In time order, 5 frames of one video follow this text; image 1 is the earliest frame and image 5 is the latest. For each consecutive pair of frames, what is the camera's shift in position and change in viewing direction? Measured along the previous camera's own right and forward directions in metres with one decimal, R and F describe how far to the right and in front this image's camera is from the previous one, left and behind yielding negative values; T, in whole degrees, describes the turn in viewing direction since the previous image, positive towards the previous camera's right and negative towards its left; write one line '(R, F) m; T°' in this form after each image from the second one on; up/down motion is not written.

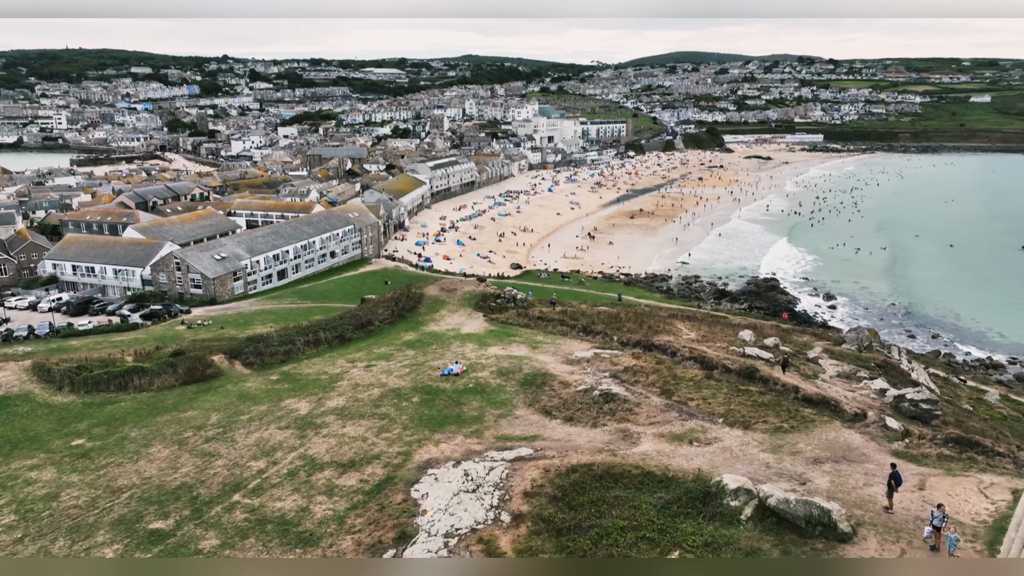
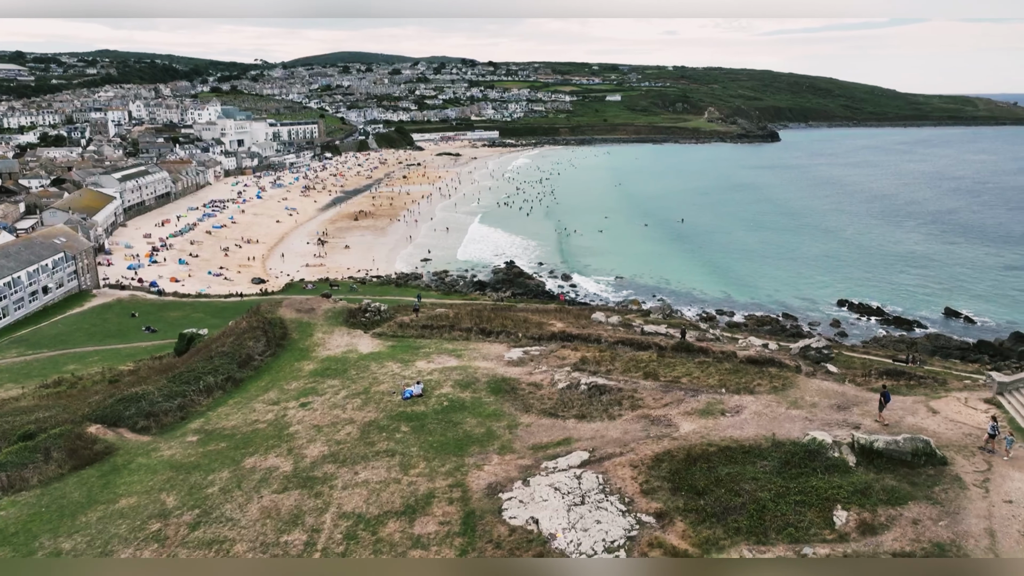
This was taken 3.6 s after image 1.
(-3.9, +1.1) m; +24°
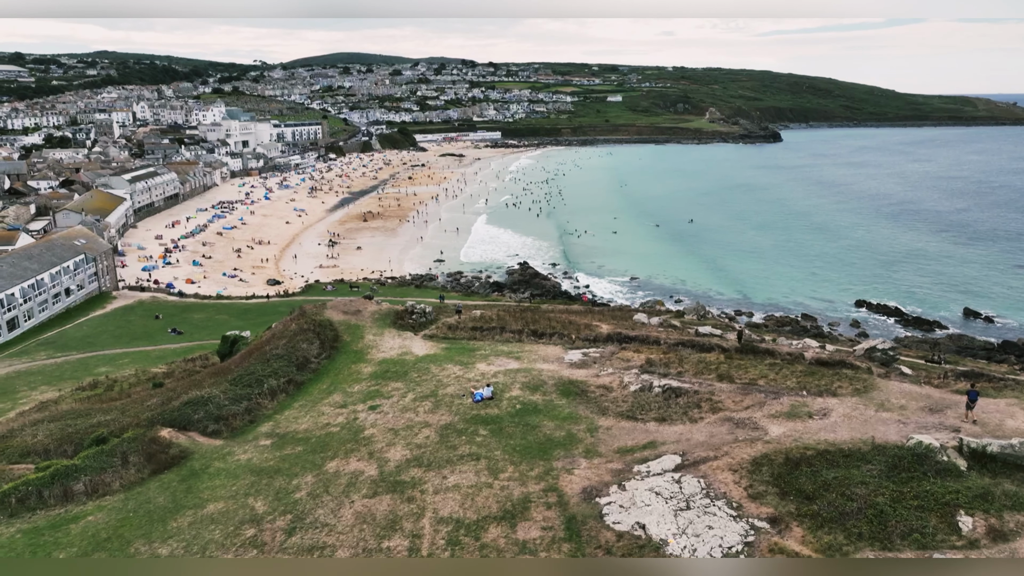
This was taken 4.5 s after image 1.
(-1.1, +0.1) m; 0°
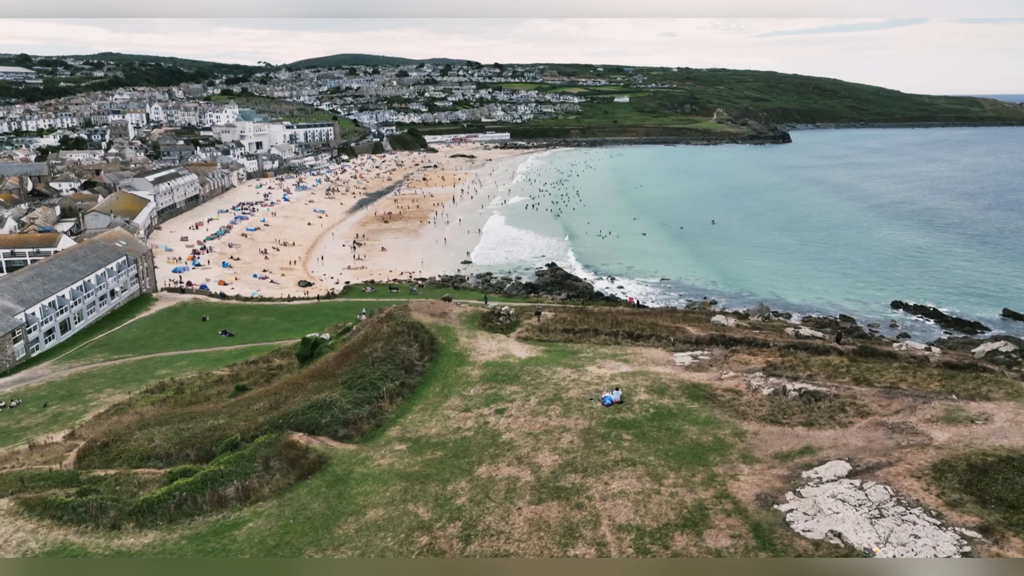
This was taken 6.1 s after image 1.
(-1.9, +0.1) m; 0°
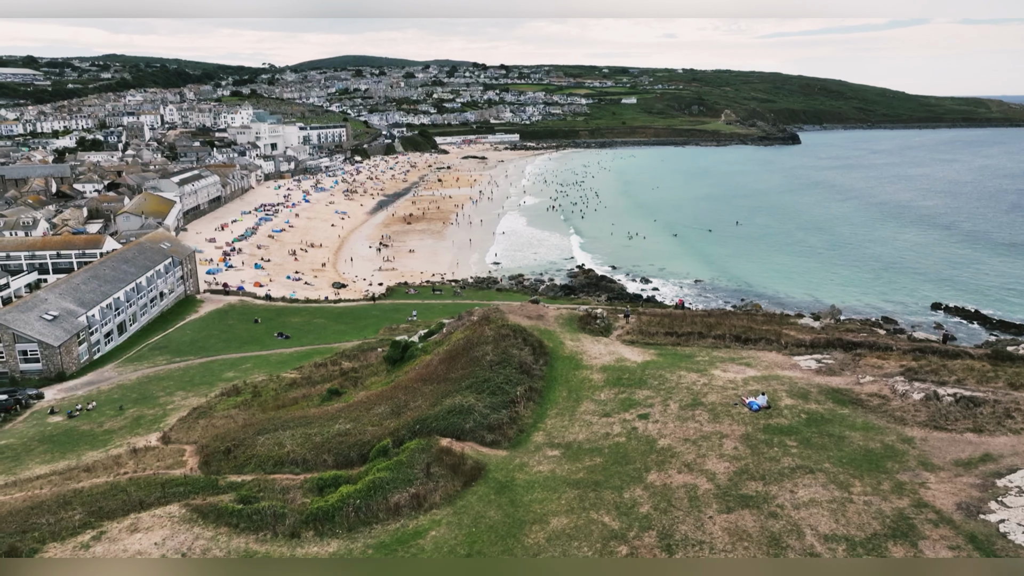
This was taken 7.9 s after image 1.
(-2.1, +0.2) m; 0°
